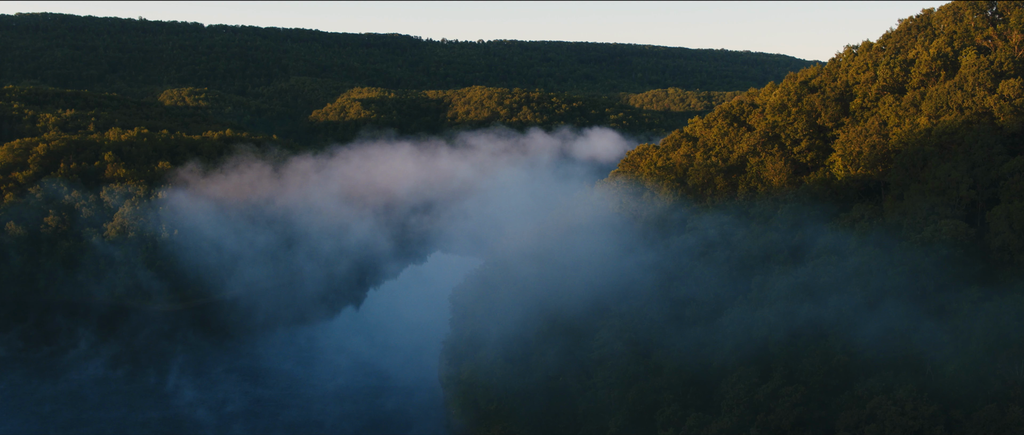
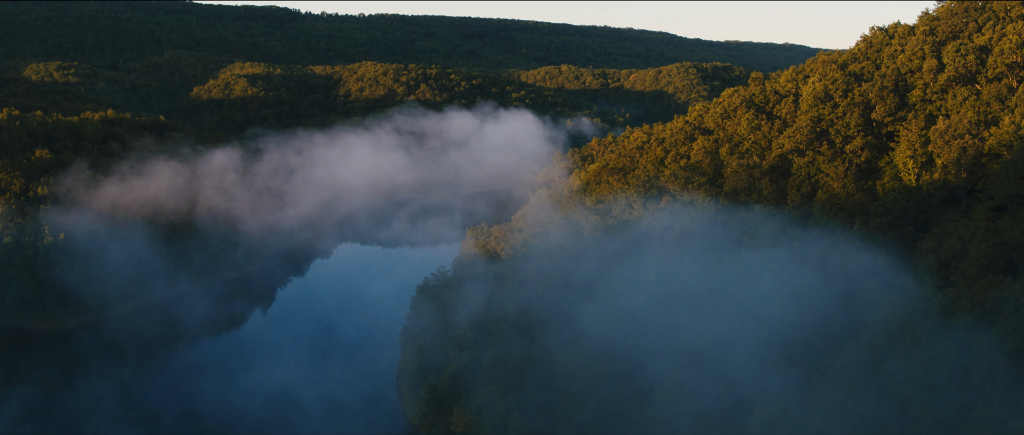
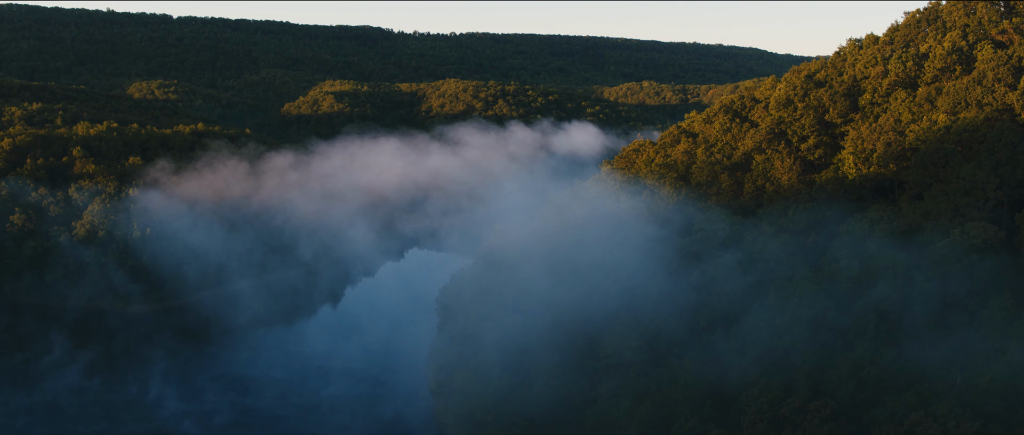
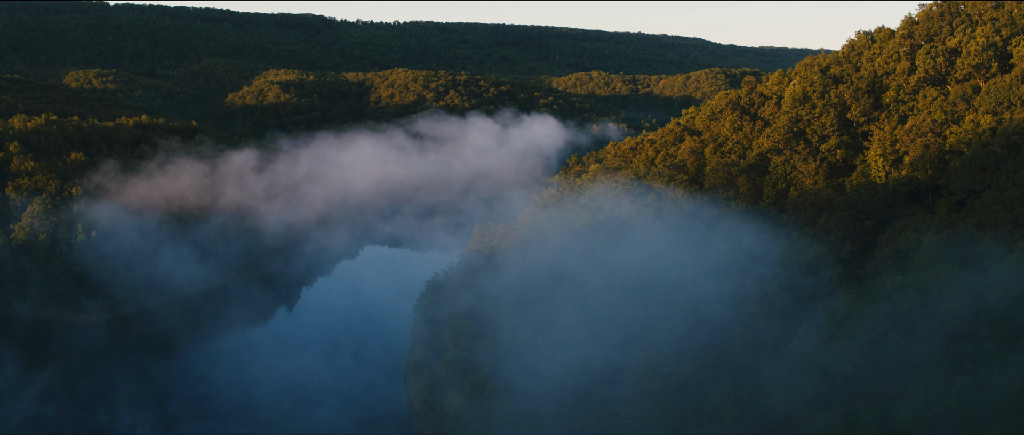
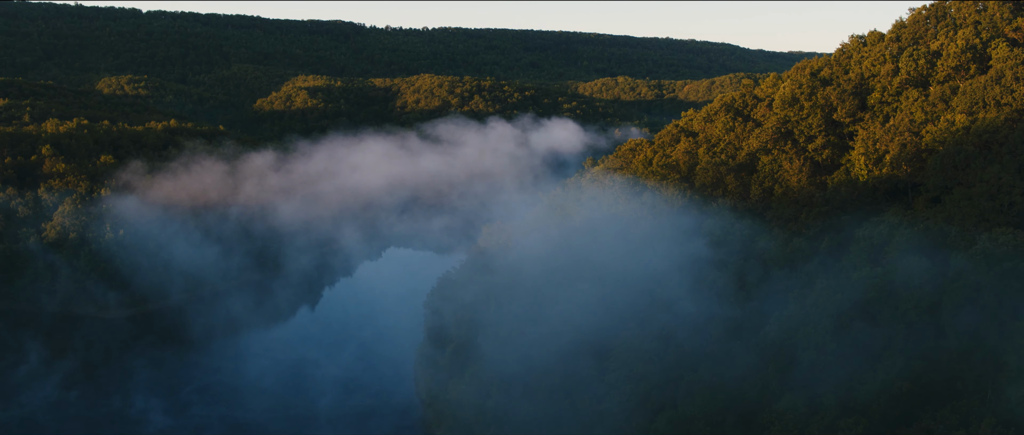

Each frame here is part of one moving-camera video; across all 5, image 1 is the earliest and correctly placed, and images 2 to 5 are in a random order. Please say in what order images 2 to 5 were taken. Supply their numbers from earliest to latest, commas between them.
3, 5, 4, 2
